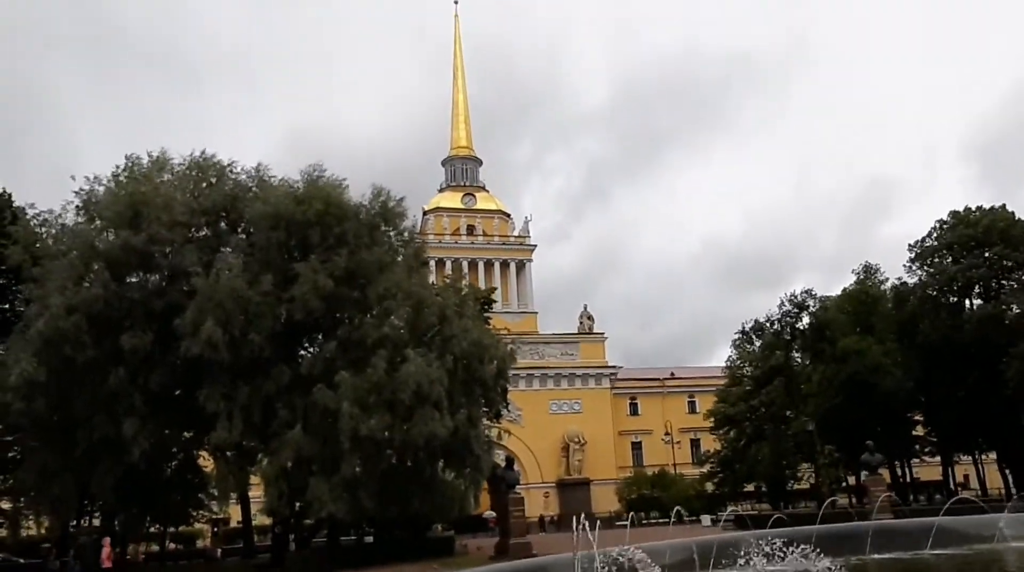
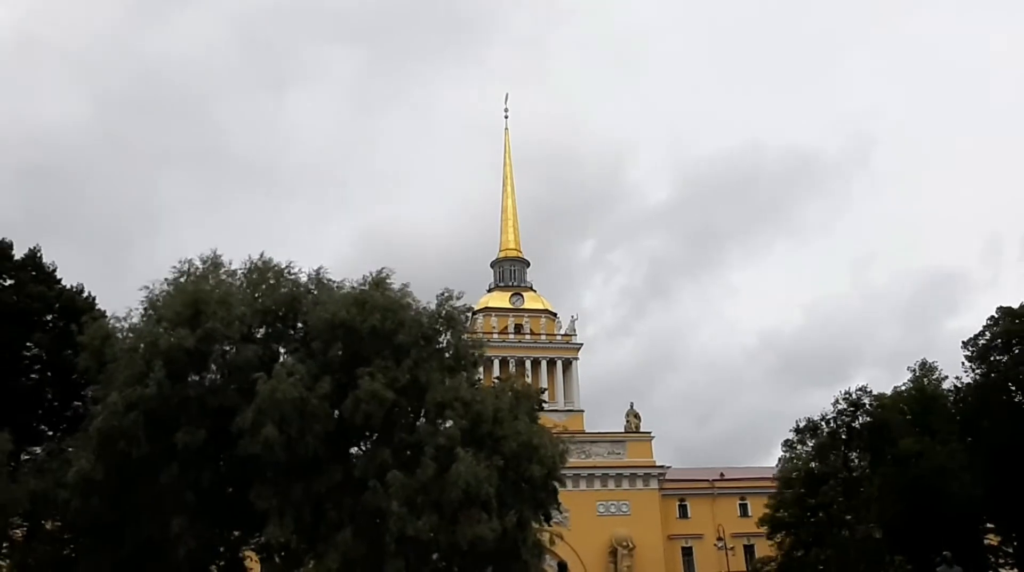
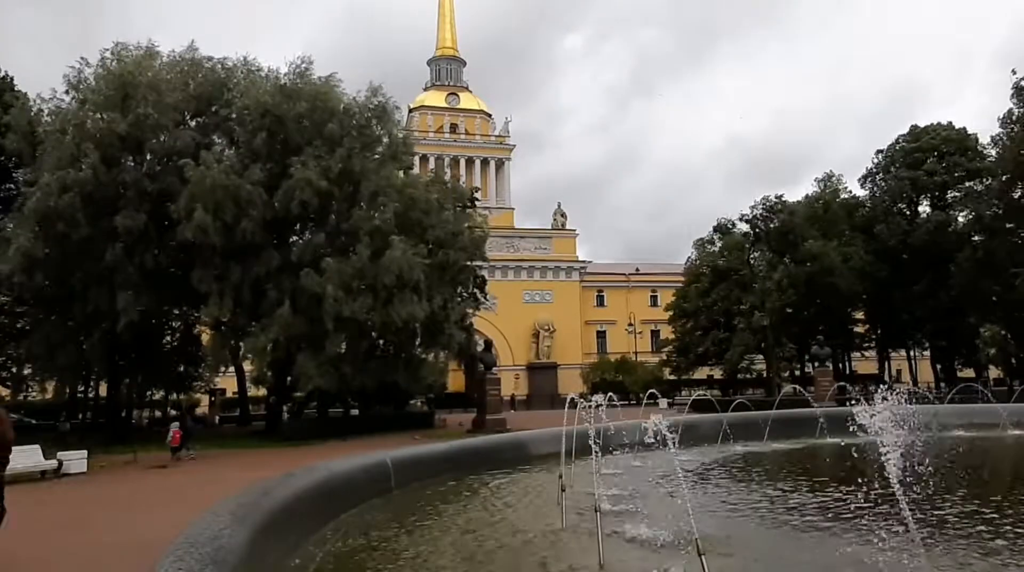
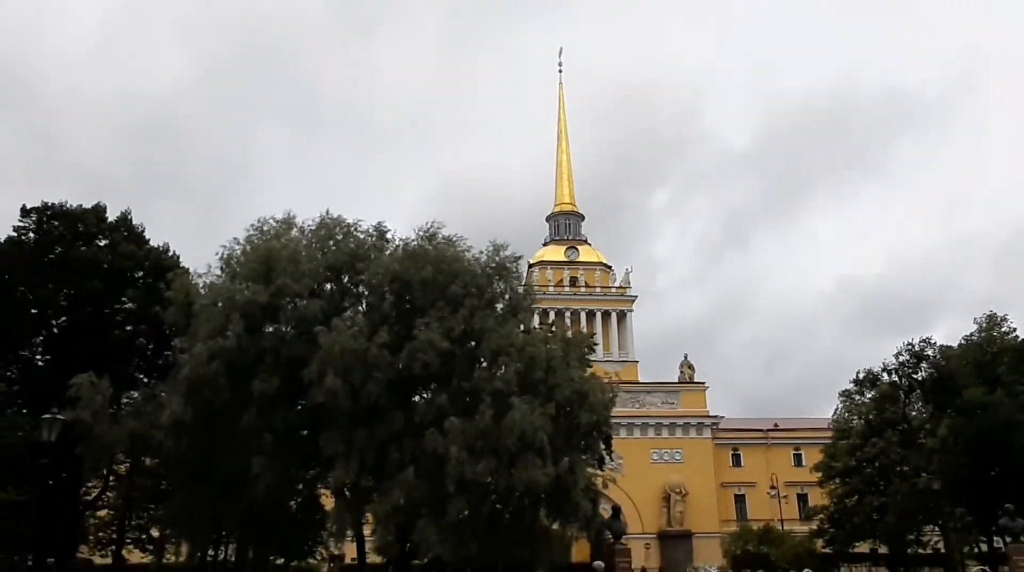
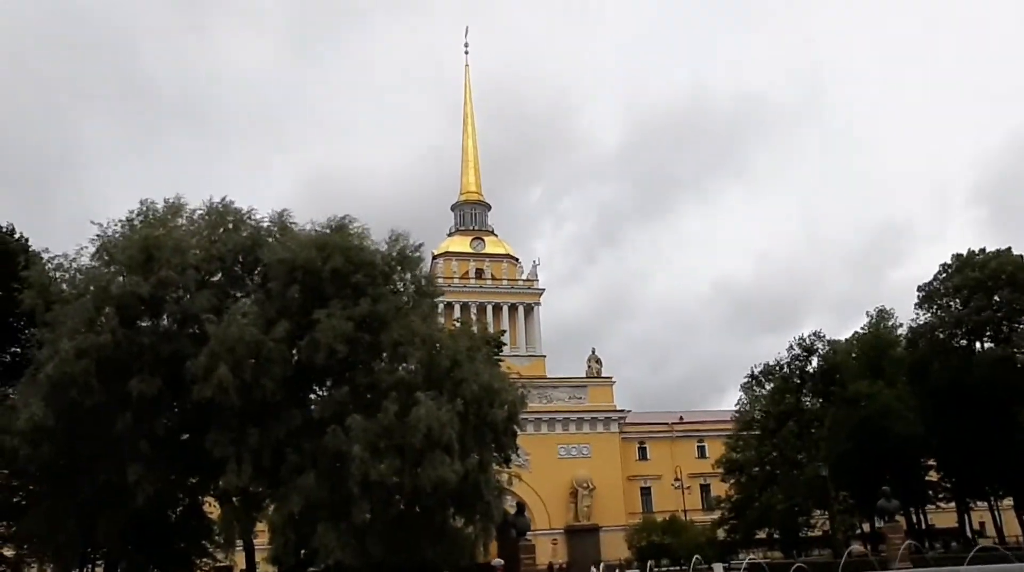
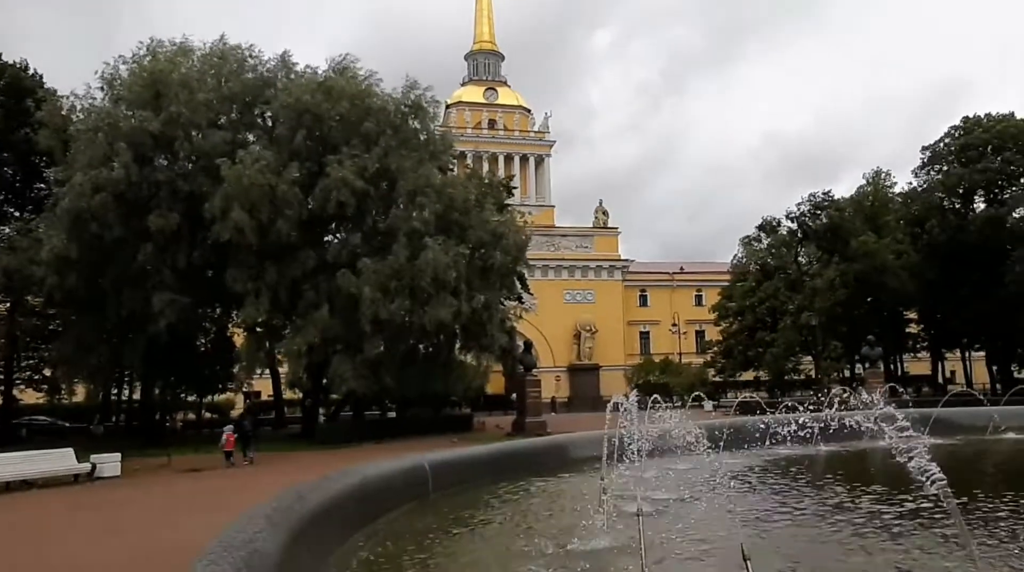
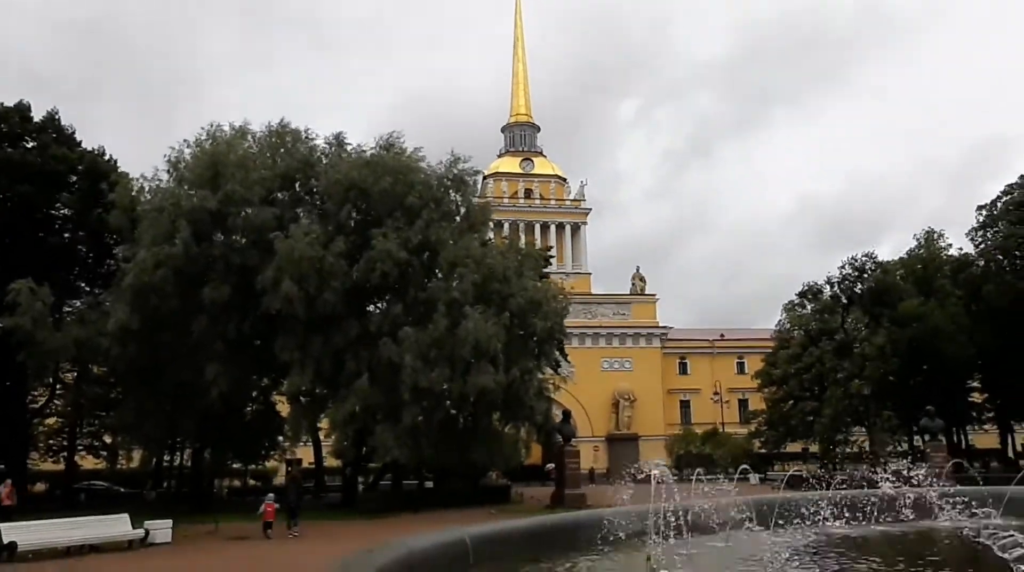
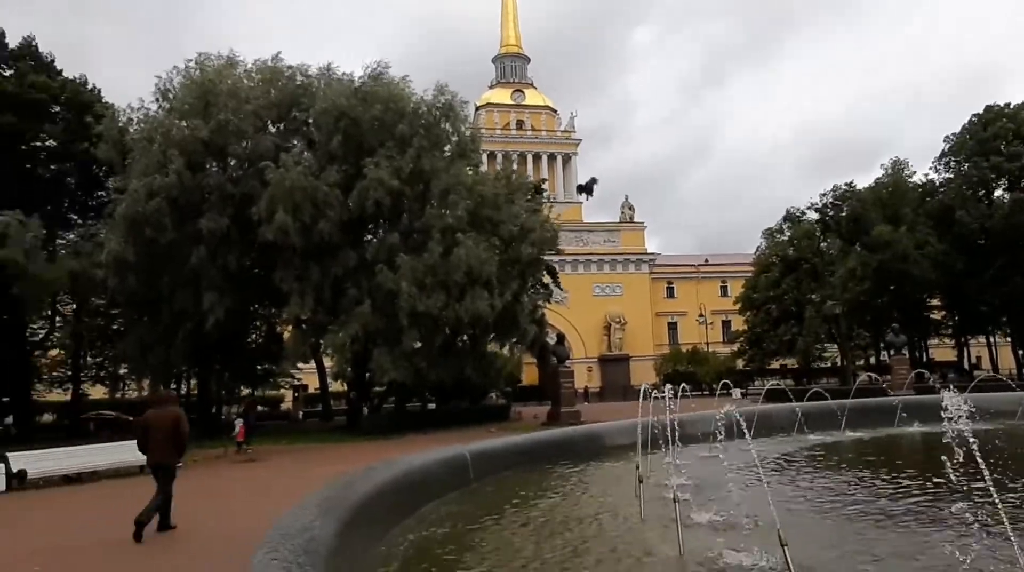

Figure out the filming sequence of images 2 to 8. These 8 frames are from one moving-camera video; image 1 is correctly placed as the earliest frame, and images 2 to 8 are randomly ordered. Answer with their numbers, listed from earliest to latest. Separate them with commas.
5, 2, 4, 7, 6, 3, 8
